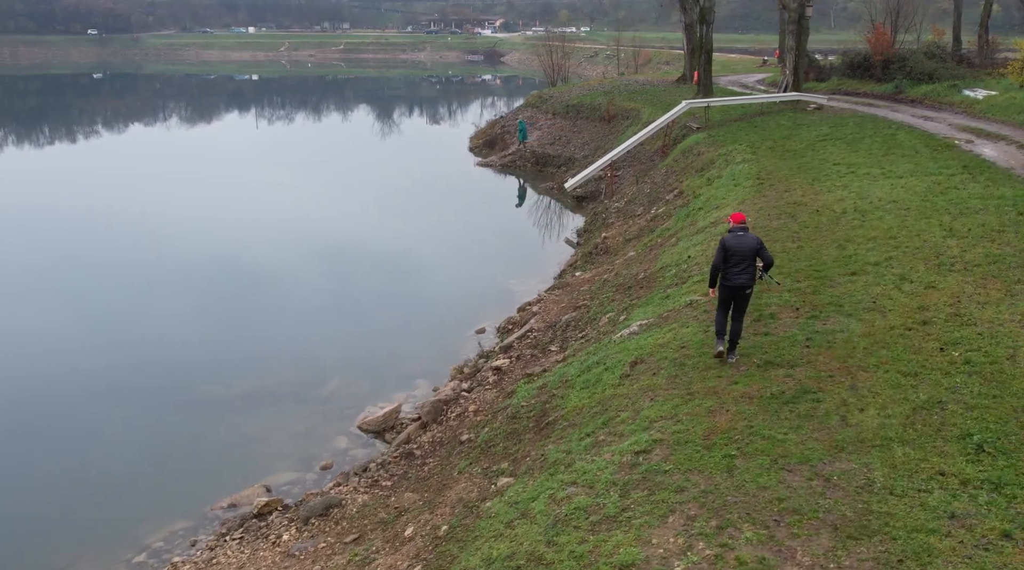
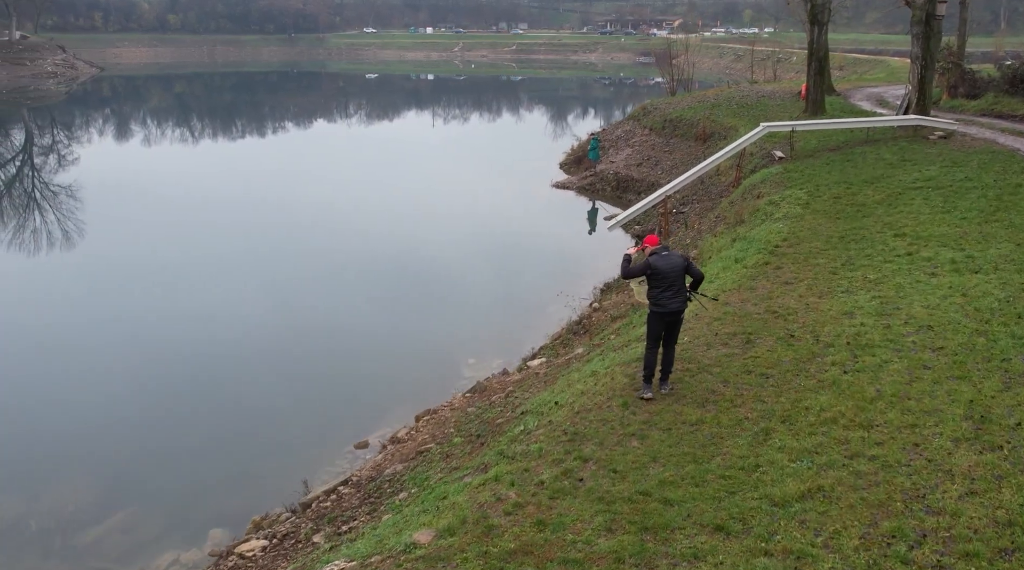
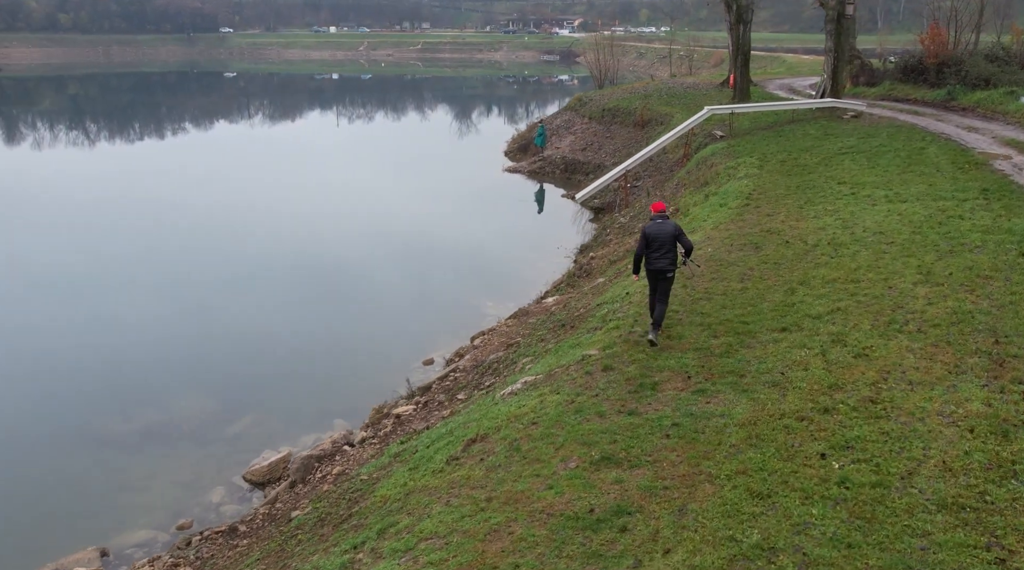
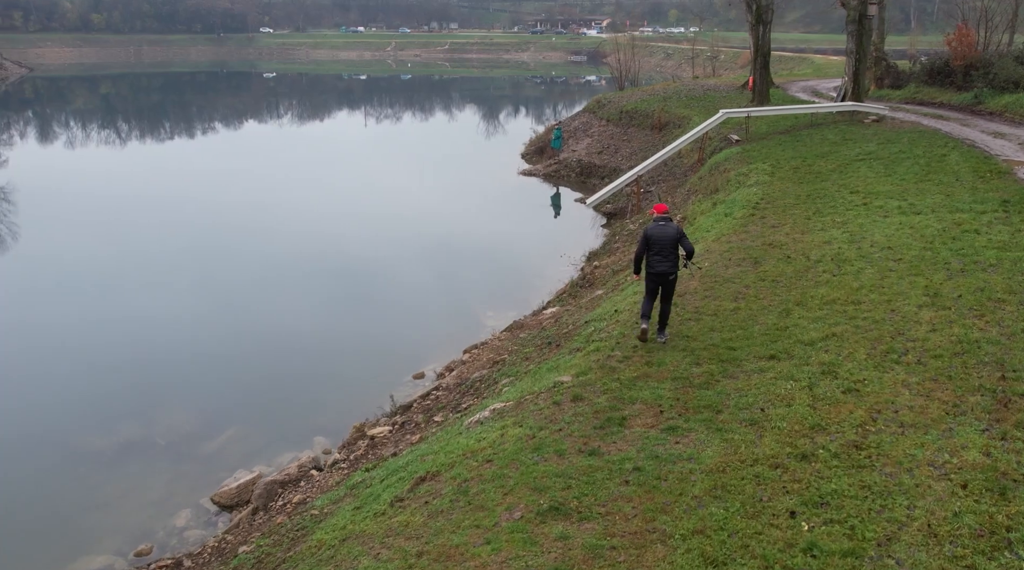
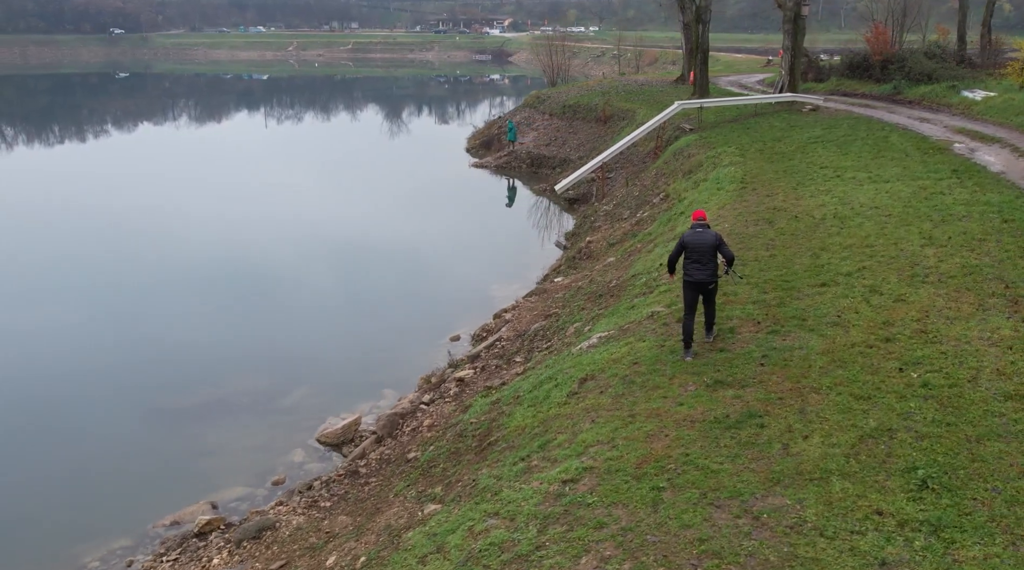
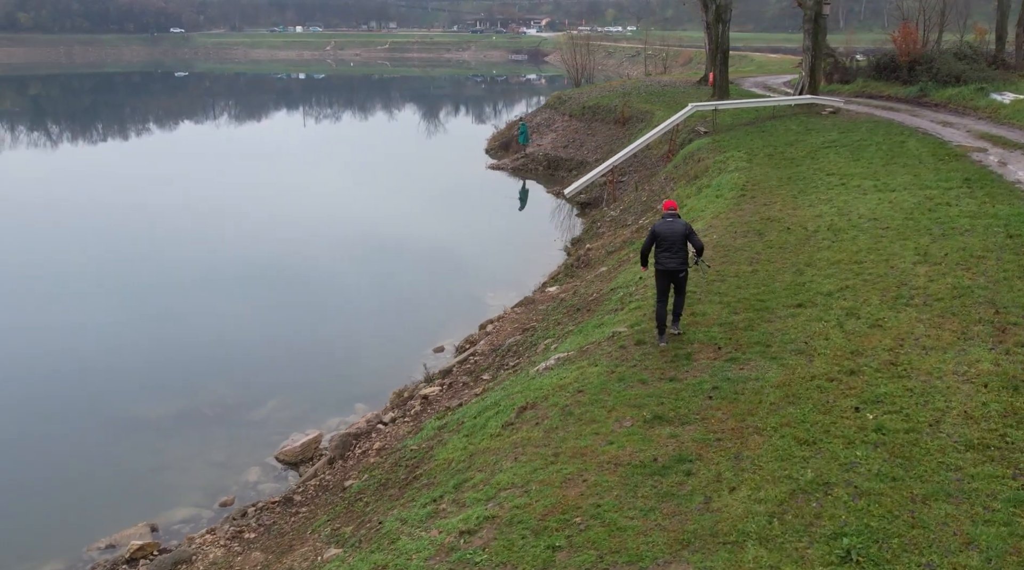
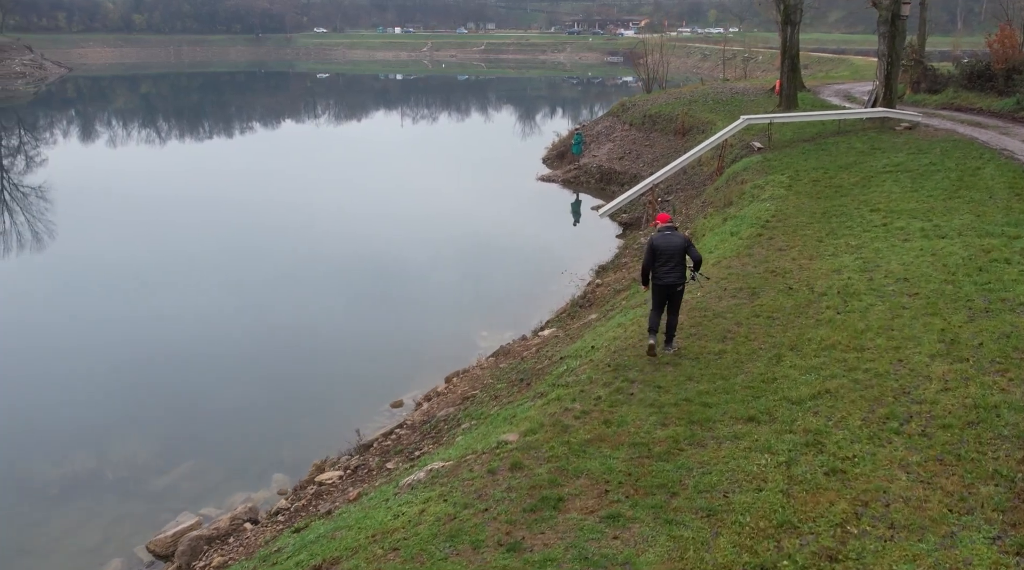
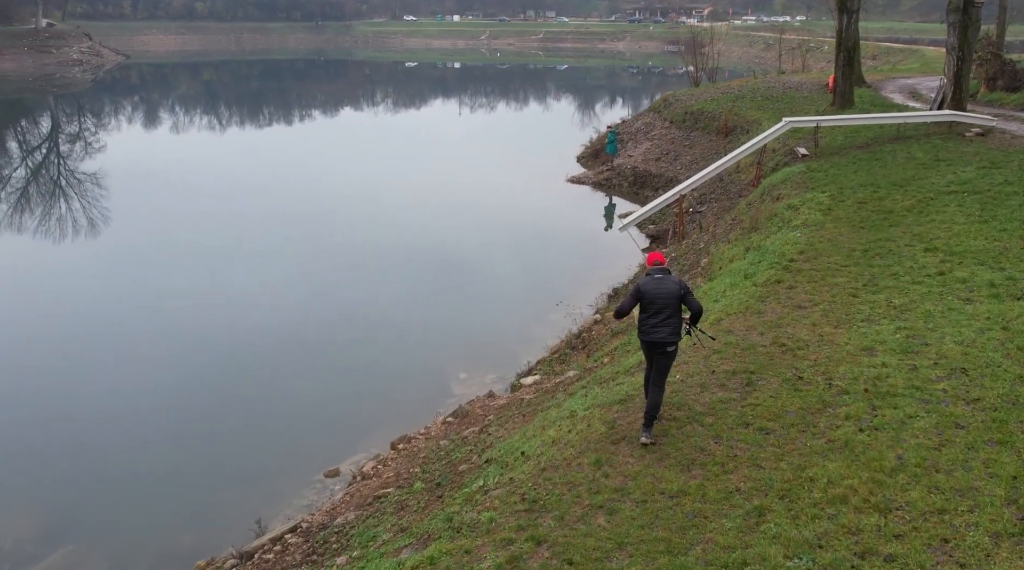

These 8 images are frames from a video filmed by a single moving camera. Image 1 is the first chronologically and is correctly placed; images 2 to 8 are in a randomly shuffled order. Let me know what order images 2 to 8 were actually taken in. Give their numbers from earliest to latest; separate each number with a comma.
5, 6, 3, 4, 7, 2, 8
